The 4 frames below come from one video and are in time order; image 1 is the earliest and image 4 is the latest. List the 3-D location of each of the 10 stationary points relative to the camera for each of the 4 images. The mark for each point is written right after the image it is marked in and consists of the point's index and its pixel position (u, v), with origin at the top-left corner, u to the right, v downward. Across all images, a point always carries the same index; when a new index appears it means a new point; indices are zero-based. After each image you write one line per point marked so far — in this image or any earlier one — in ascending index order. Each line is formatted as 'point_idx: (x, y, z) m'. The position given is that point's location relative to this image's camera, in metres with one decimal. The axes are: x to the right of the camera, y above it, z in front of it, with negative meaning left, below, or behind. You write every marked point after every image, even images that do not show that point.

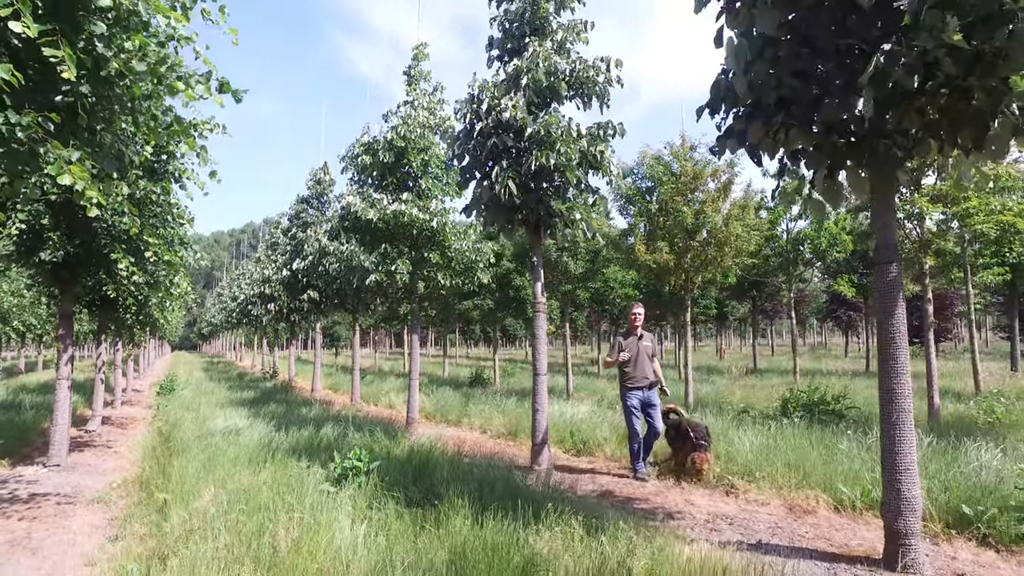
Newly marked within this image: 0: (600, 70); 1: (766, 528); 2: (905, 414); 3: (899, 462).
0: (+1.1, +2.8, +7.6) m
1: (+2.1, -2.0, +4.9) m
2: (+2.7, -0.9, +4.0) m
3: (+2.6, -1.2, +4.0) m
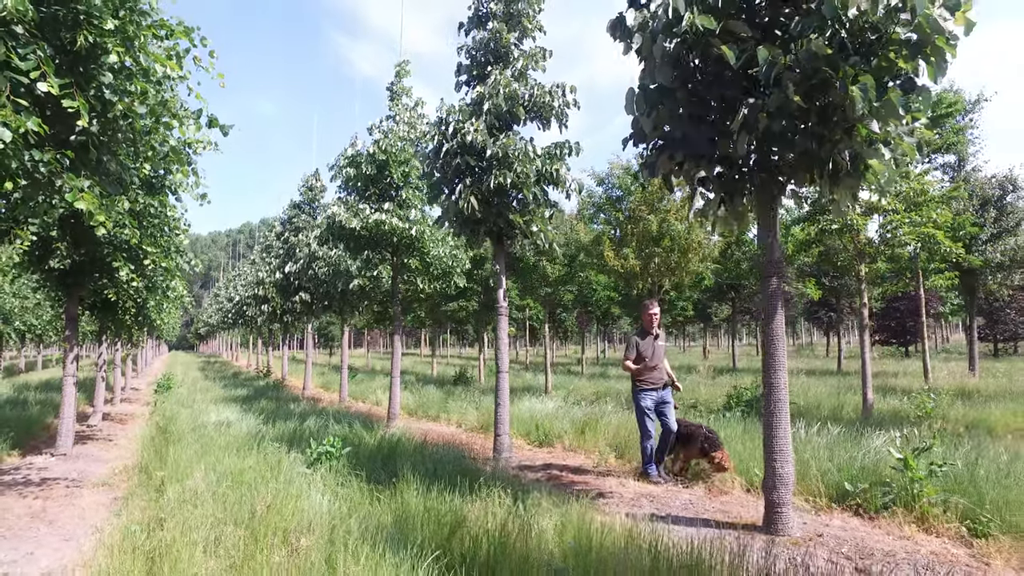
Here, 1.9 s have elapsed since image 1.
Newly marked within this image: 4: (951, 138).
0: (+0.6, +2.7, +8.4) m
1: (+1.6, -2.1, +5.7) m
2: (+2.2, -0.9, +4.8) m
3: (+2.1, -1.3, +4.8) m
4: (+10.6, +3.6, +14.4) m
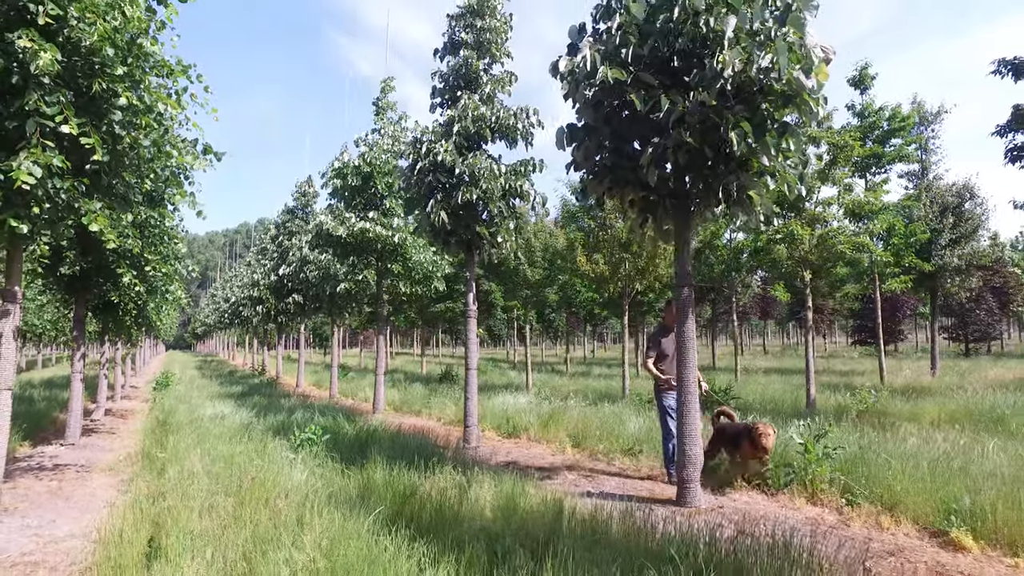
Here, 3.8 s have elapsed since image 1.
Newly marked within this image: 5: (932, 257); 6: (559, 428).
0: (+0.1, +2.7, +9.2) m
1: (+1.1, -2.2, +6.6) m
2: (+1.7, -1.0, +5.6) m
3: (+1.6, -1.3, +5.6) m
4: (+10.1, +3.5, +15.3) m
5: (+12.9, +1.0, +18.2) m
6: (+0.7, -2.2, +9.4) m
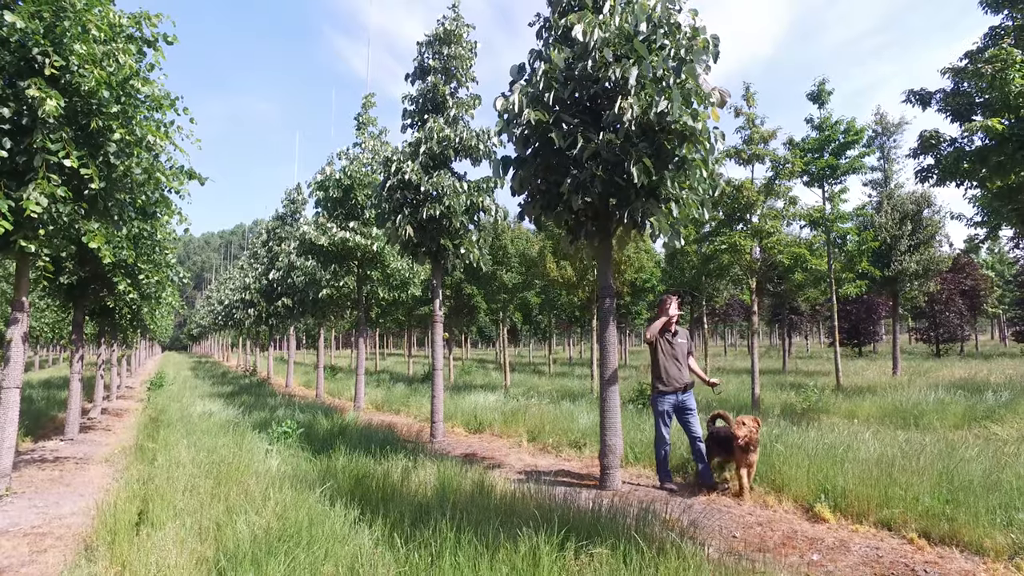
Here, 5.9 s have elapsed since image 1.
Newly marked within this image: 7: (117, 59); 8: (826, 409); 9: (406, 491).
0: (-0.5, +2.5, +10.1) m
1: (+0.5, -2.3, +7.4) m
2: (+1.1, -1.1, +6.5) m
3: (+1.0, -1.5, +6.5) m
4: (+9.5, +3.4, +16.2) m
5: (+12.2, +0.8, +19.1) m
6: (+0.1, -2.3, +10.2) m
7: (-4.3, +2.5, +6.4) m
8: (+5.5, -2.1, +10.4) m
9: (-0.9, -1.8, +5.2) m
